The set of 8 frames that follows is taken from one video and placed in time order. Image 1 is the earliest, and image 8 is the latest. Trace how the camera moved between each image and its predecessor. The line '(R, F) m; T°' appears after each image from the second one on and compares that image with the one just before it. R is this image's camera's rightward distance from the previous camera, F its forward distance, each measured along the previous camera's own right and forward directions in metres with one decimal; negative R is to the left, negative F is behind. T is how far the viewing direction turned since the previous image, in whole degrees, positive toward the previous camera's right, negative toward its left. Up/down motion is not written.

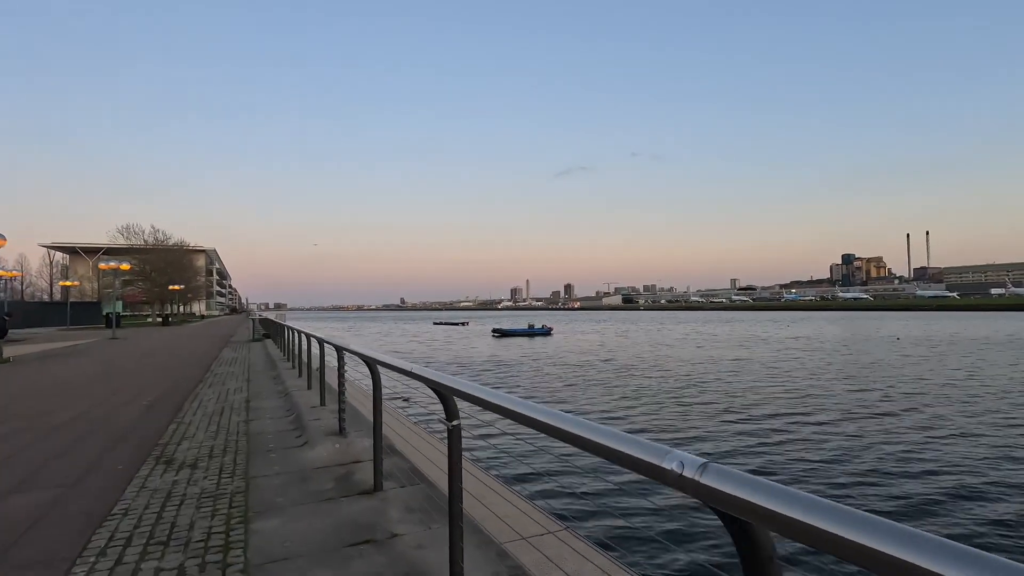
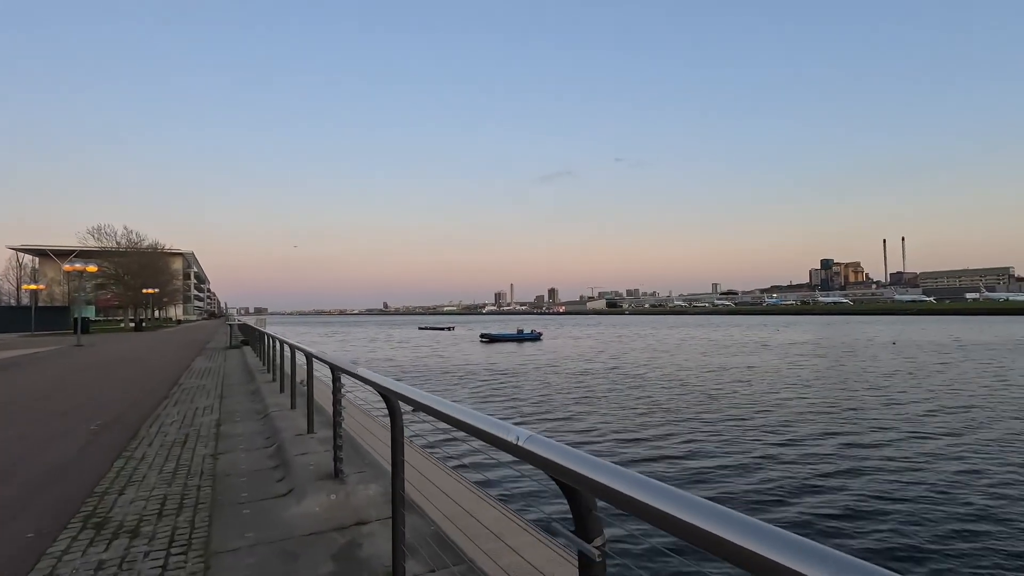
(-0.6, +1.7) m; +2°
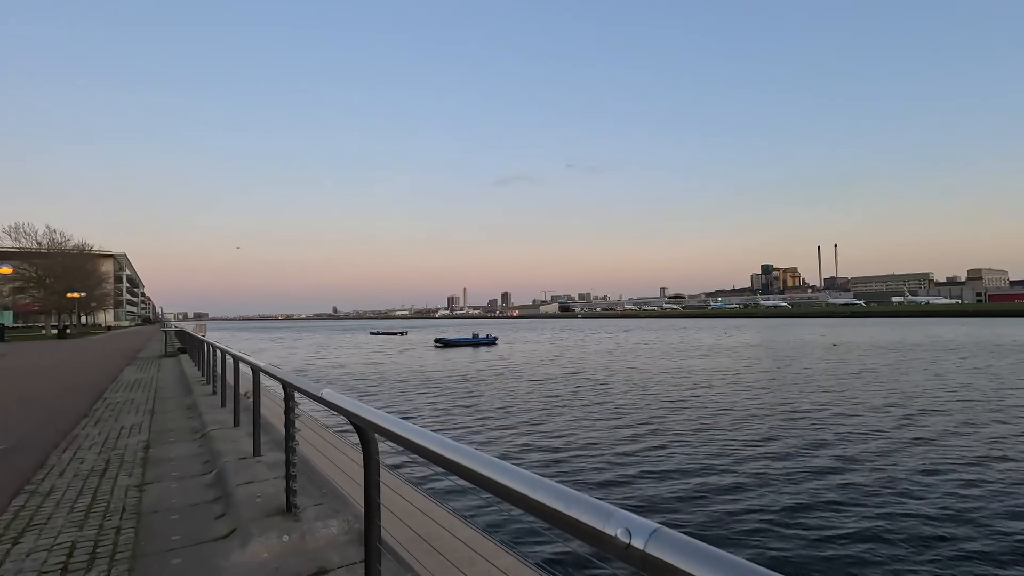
(-0.3, +0.8) m; +5°
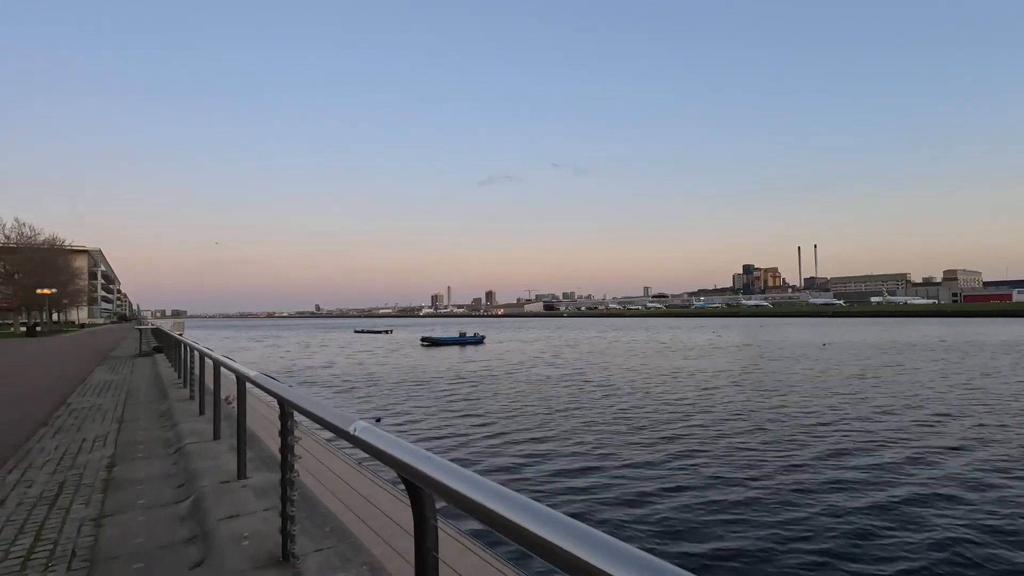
(-0.5, +1.1) m; +2°
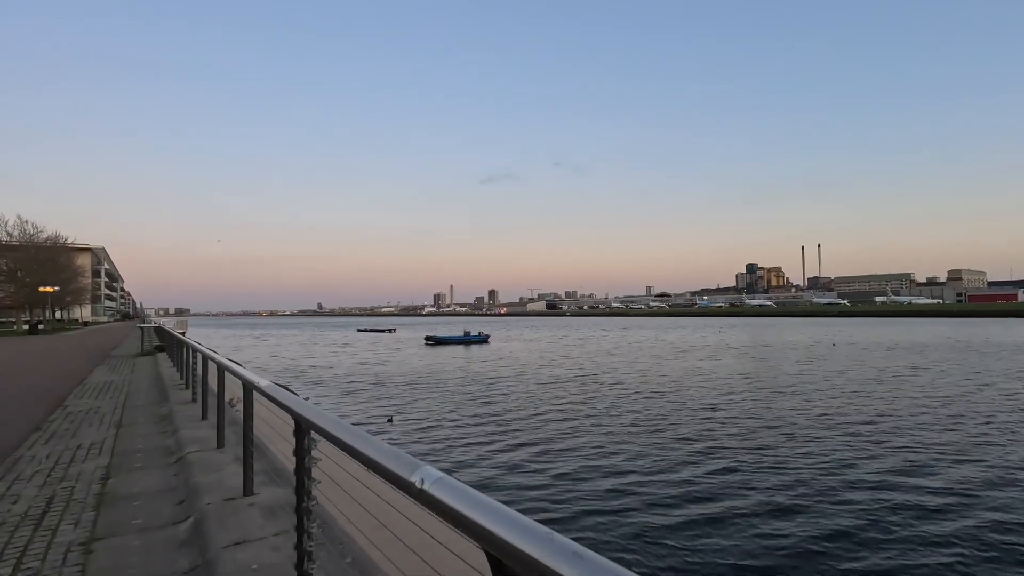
(-0.3, +0.6) m; 0°
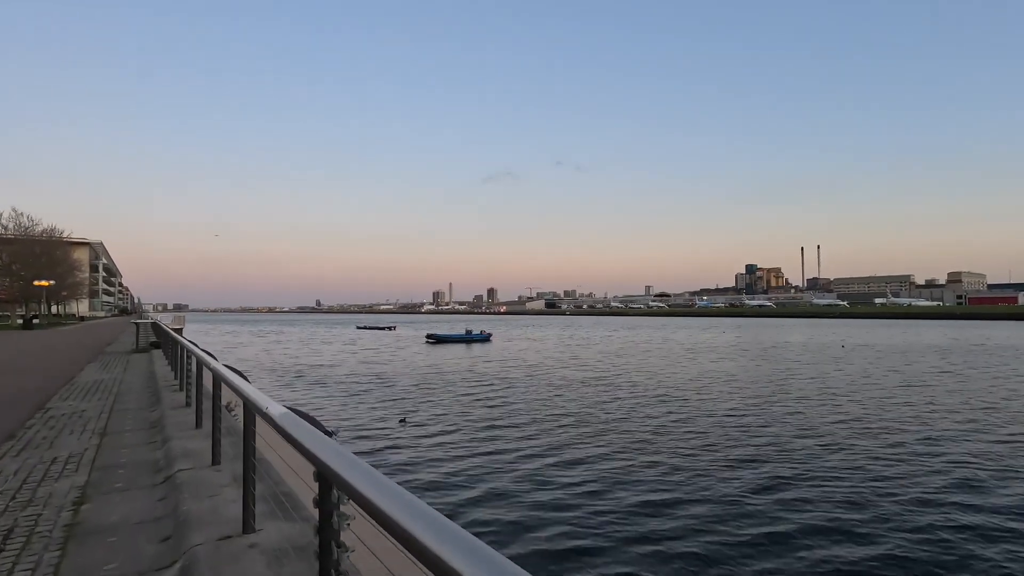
(-0.5, +1.0) m; 0°
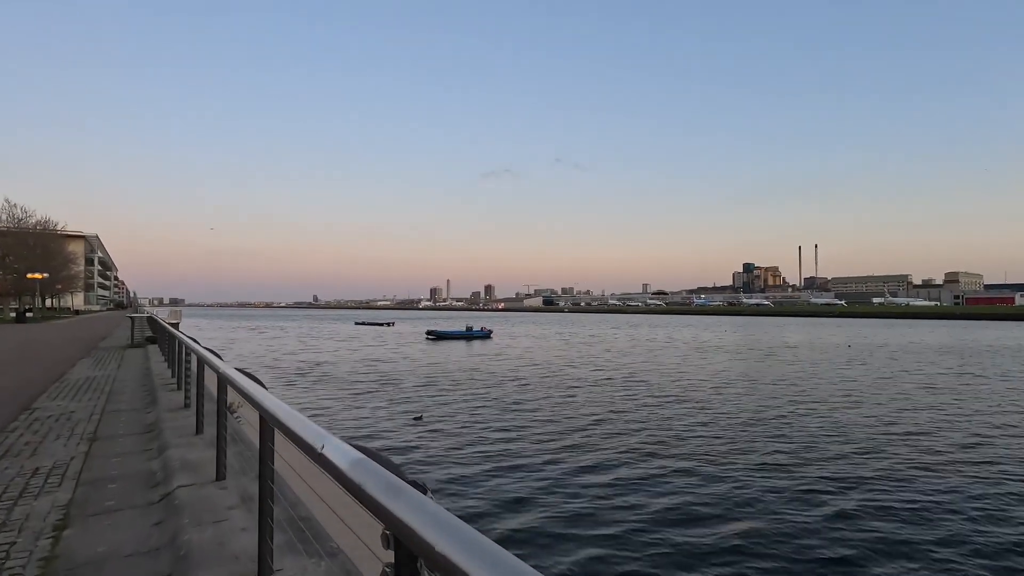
(-0.5, +0.8) m; 0°
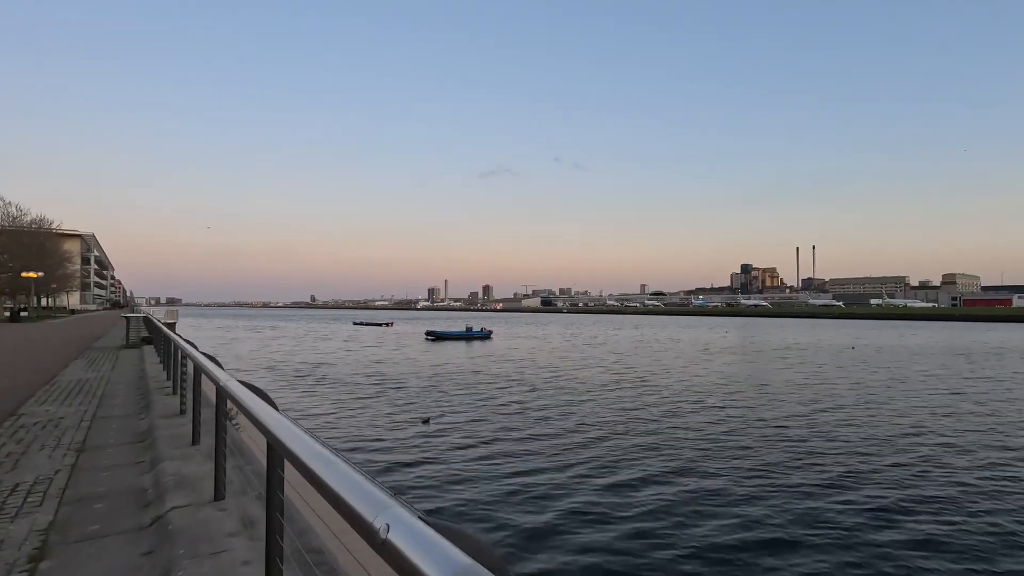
(-0.3, +0.5) m; 0°
